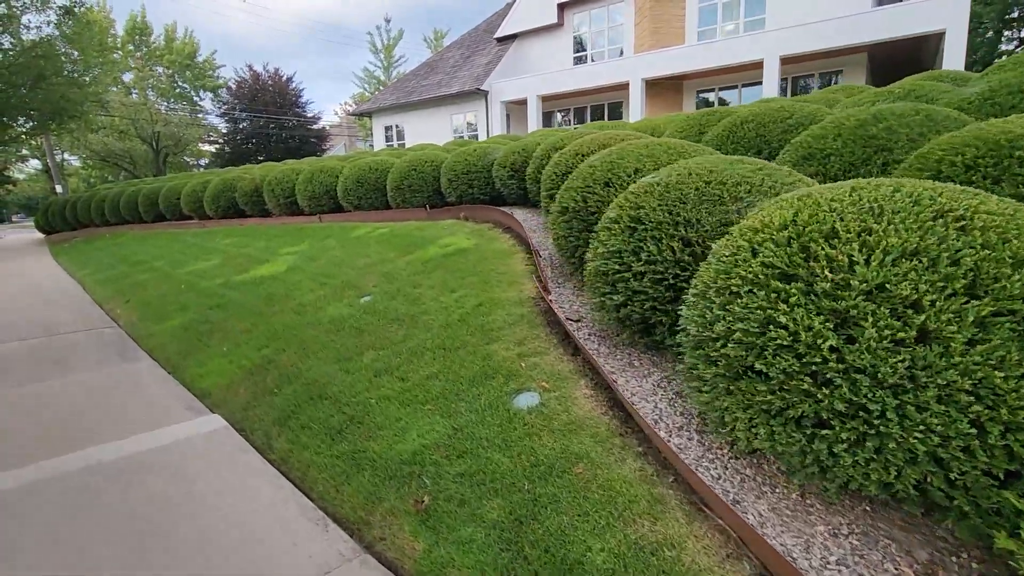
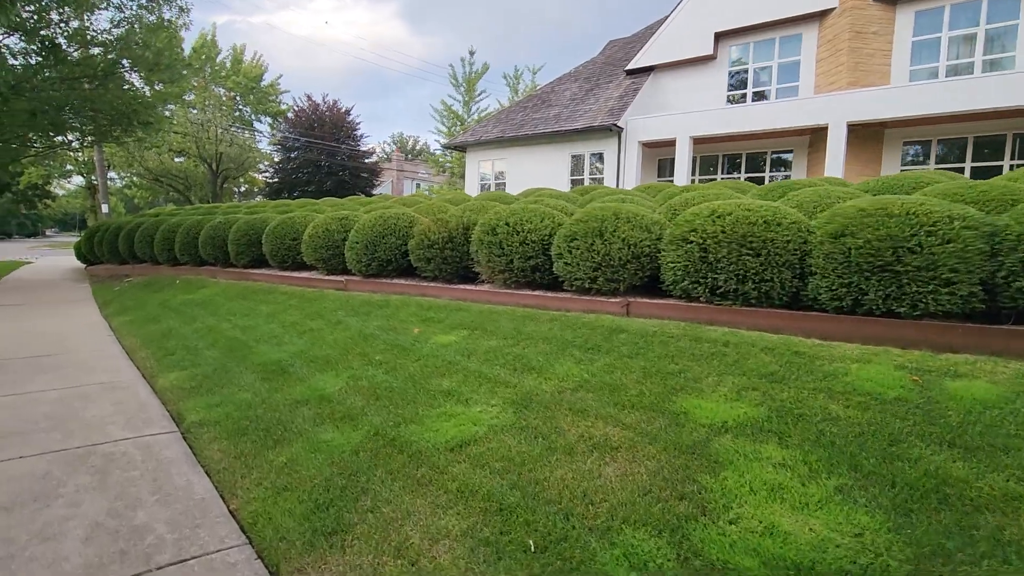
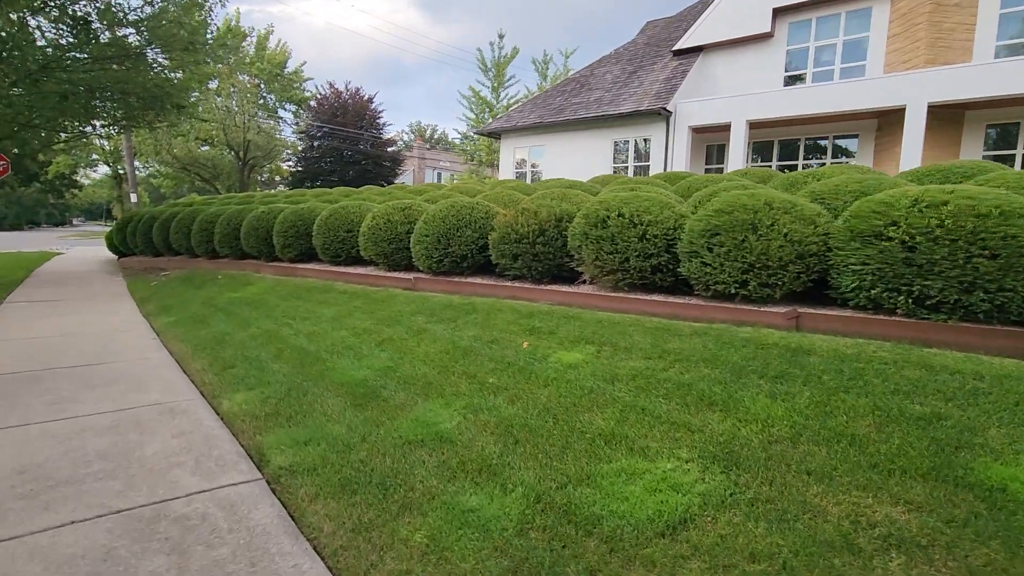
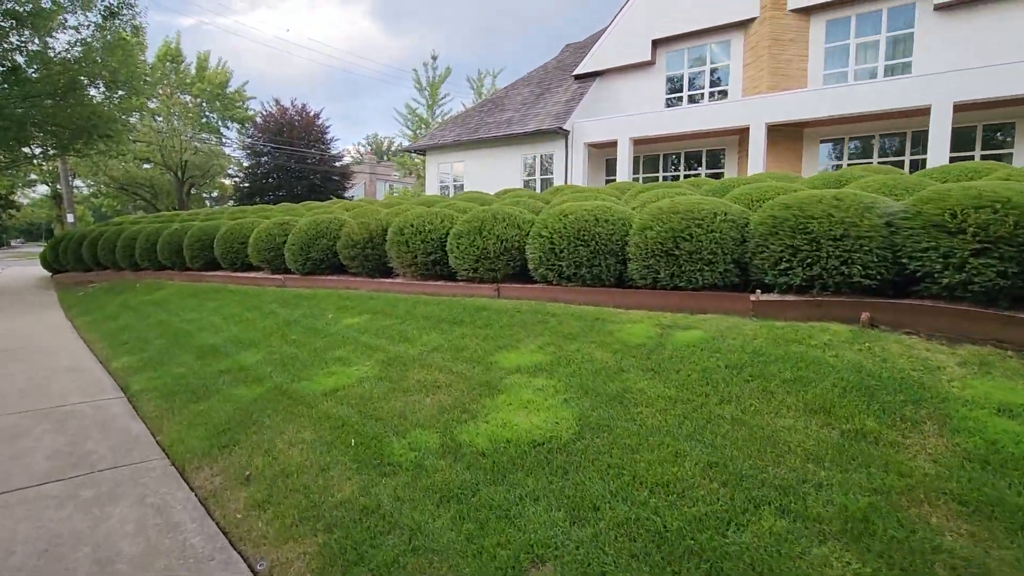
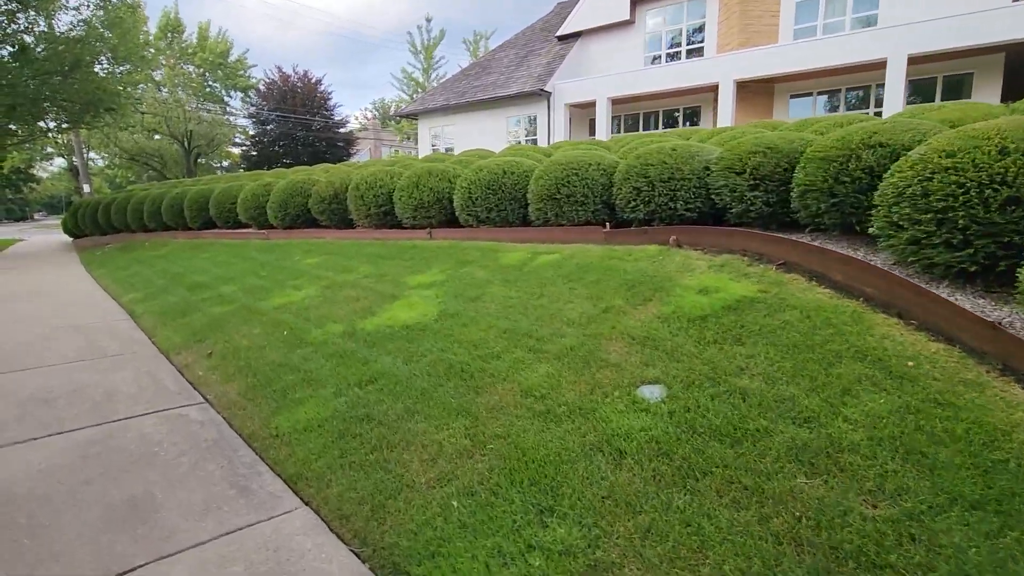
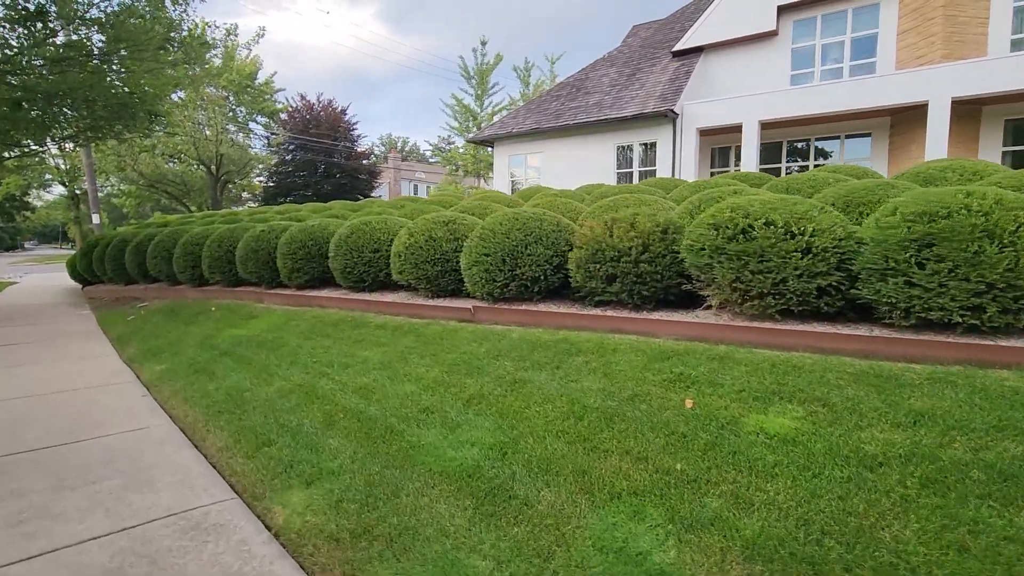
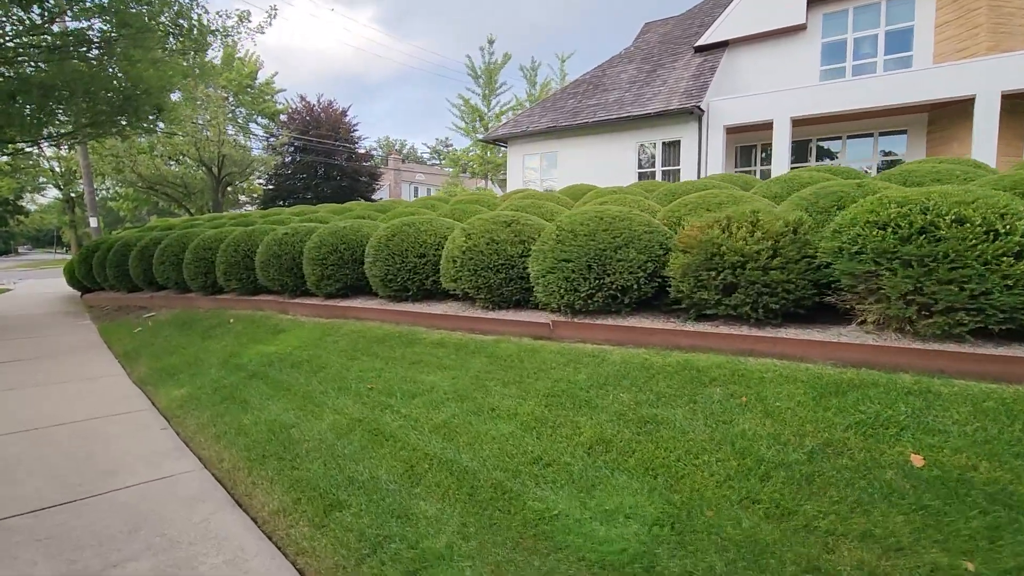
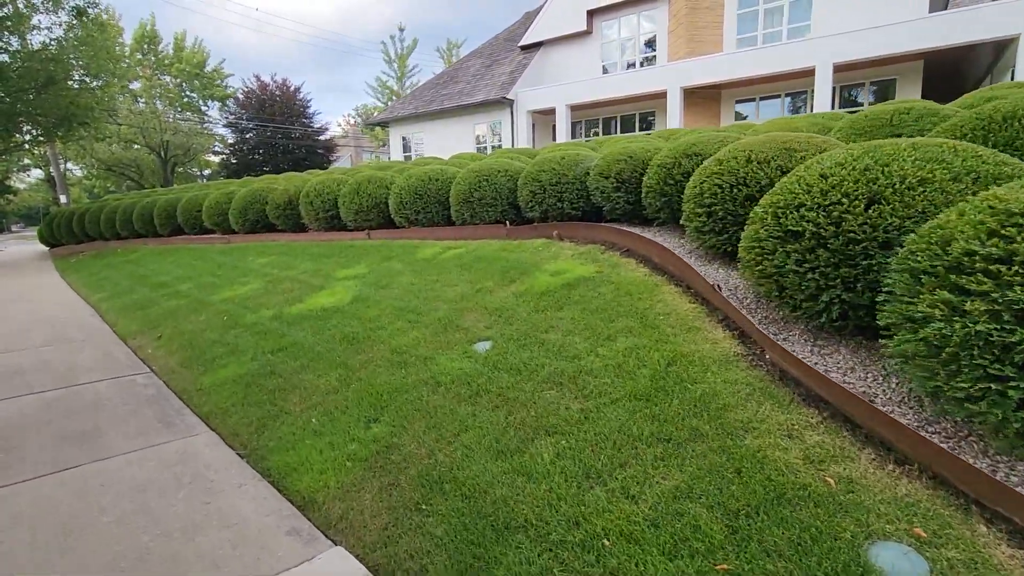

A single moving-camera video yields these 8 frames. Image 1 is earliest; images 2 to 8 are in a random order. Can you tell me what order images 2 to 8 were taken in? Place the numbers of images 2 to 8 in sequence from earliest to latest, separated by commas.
8, 5, 4, 2, 3, 6, 7
